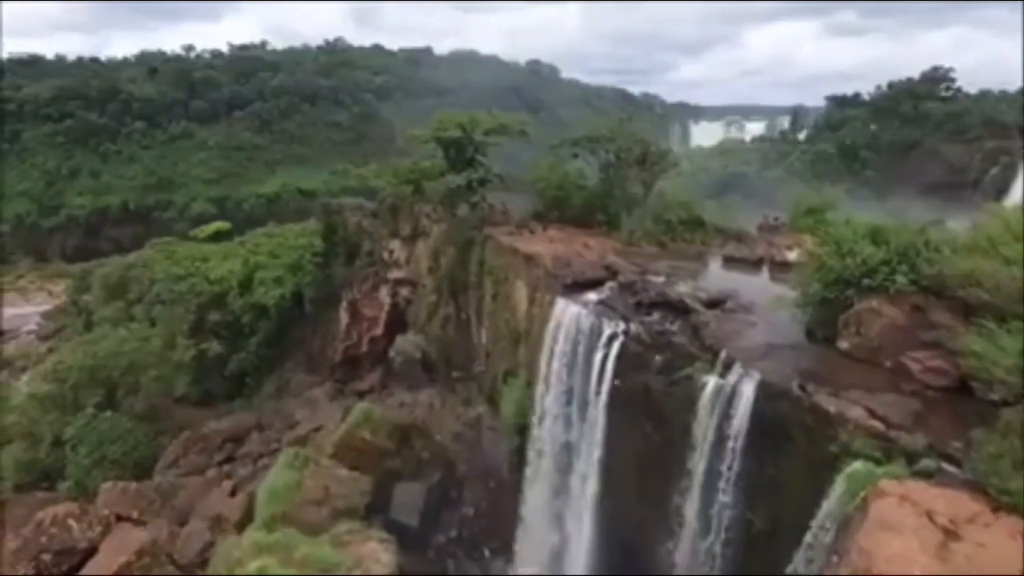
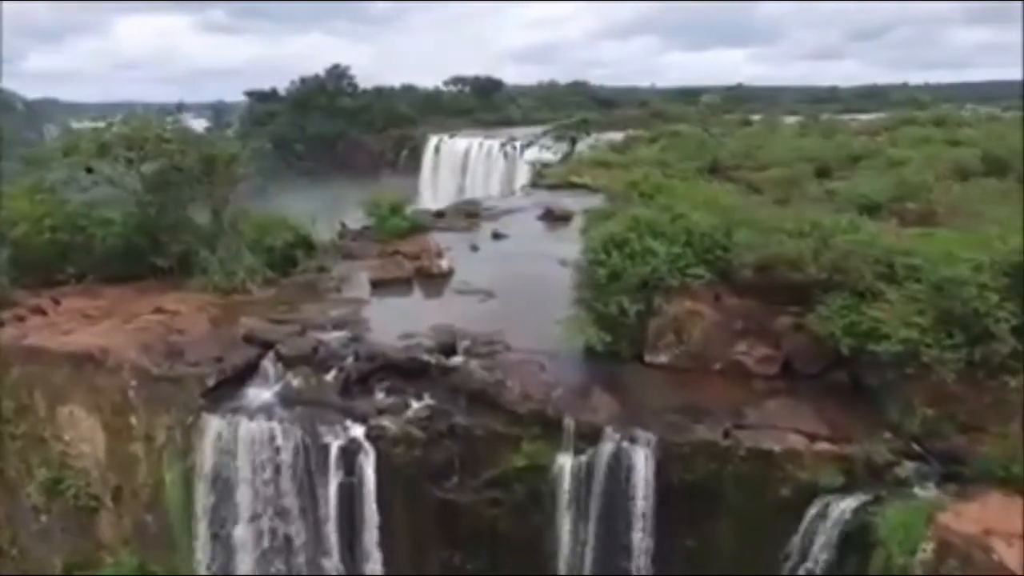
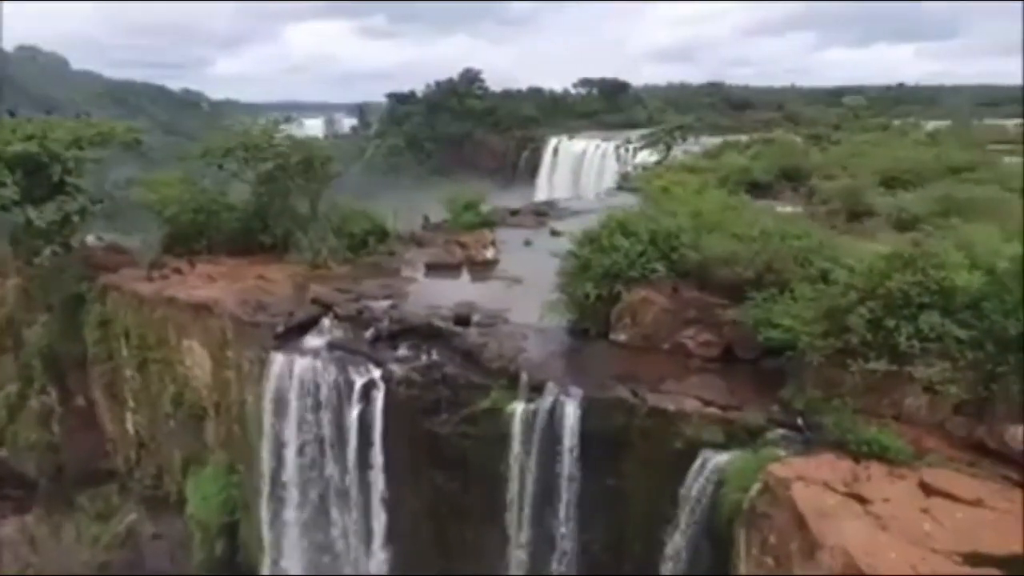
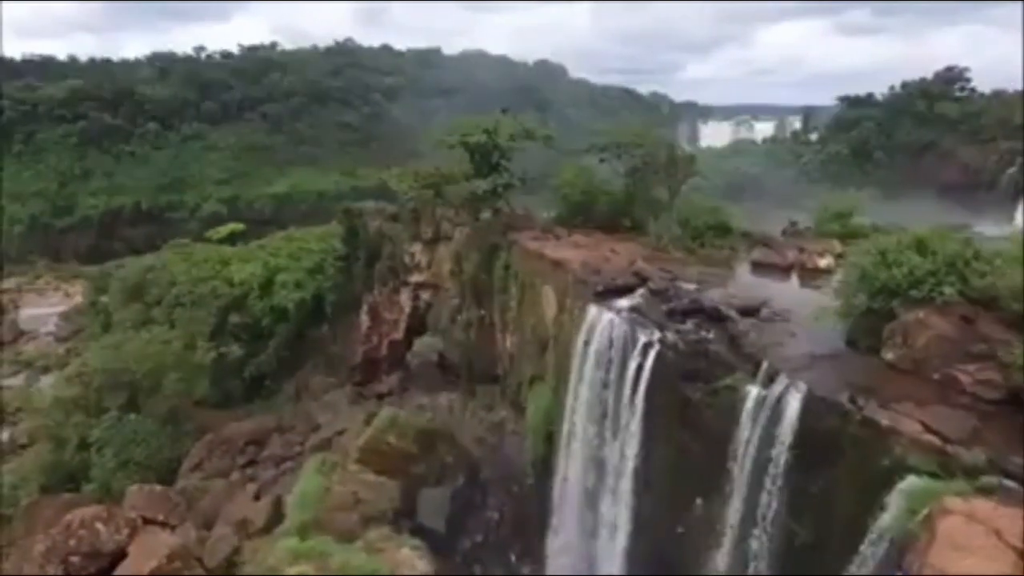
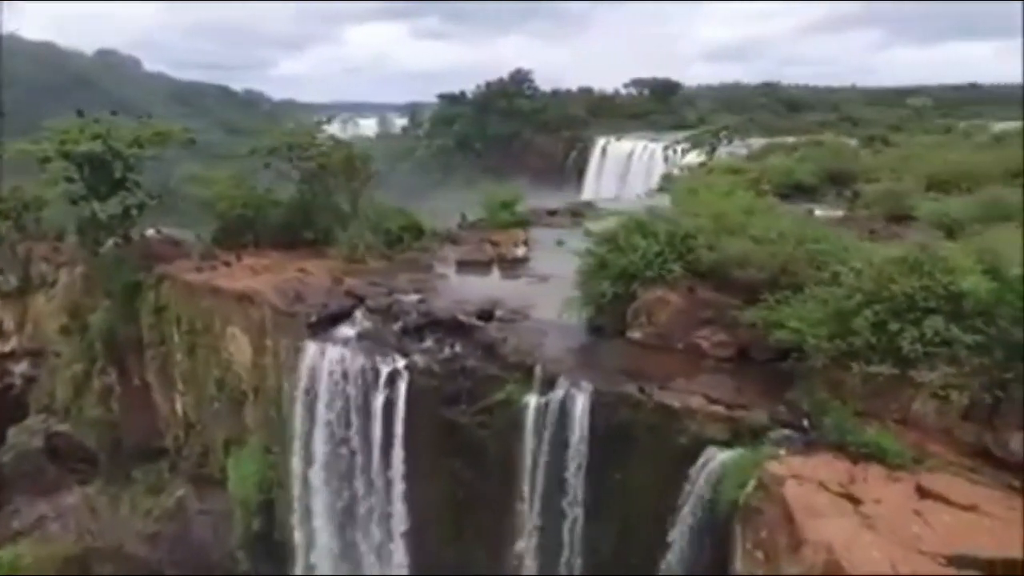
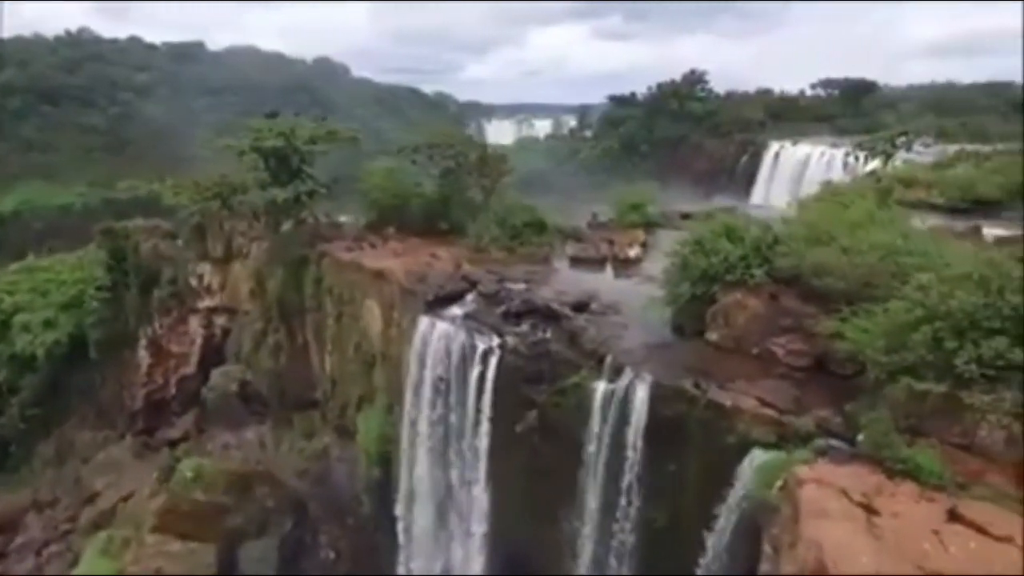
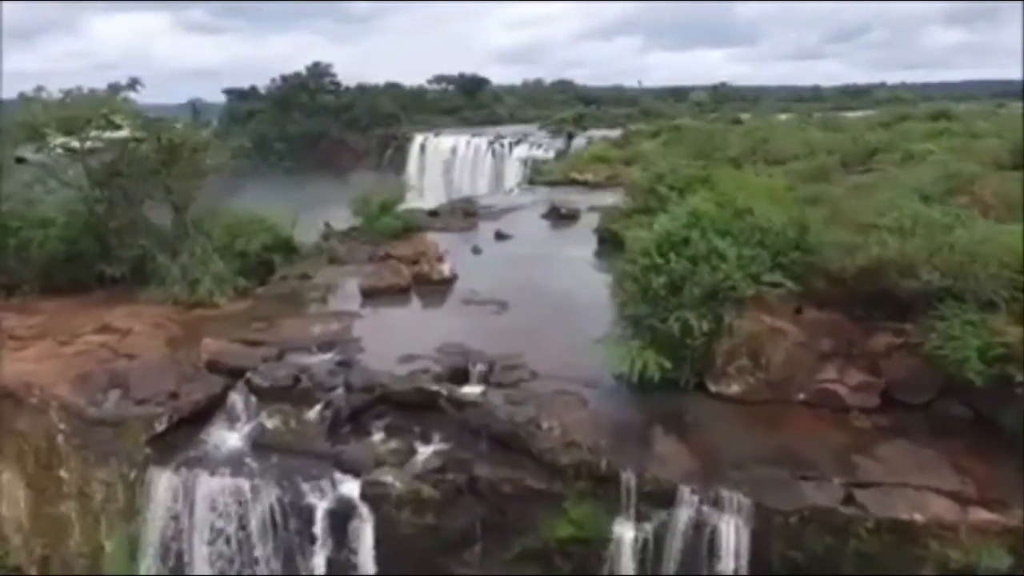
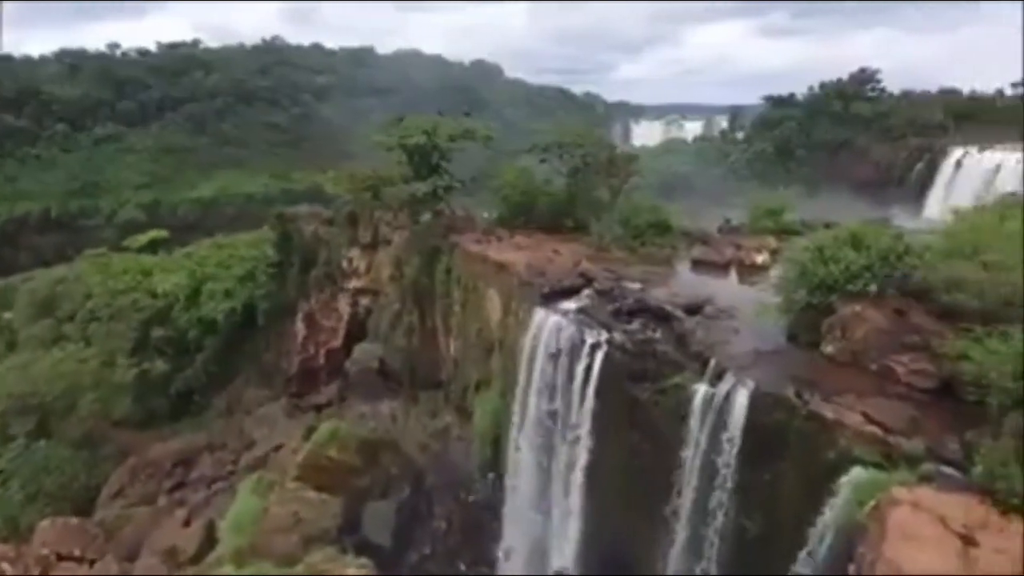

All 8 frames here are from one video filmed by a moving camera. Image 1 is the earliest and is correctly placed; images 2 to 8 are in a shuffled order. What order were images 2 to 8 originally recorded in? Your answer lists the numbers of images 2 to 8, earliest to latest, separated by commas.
4, 8, 6, 5, 3, 2, 7
